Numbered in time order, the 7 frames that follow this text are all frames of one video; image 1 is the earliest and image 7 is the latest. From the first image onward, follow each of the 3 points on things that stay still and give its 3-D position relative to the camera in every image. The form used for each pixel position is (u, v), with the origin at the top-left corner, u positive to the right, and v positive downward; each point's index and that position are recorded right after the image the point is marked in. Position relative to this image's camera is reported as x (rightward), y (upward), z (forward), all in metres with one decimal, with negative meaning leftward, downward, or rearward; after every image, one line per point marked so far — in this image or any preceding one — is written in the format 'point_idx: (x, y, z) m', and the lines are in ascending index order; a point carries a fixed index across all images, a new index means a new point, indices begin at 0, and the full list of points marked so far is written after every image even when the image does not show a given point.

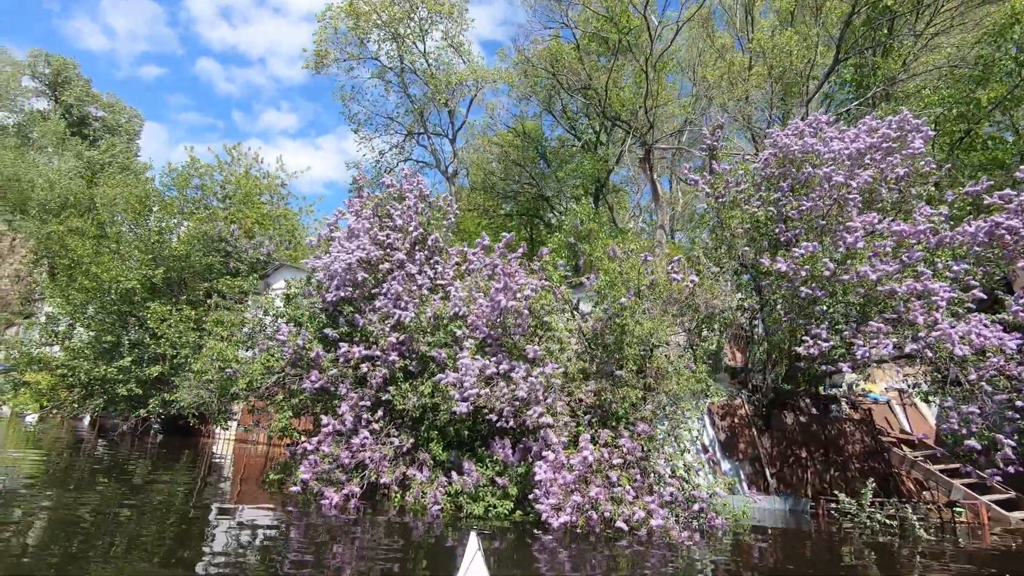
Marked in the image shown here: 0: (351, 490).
0: (-2.8, -3.5, +9.5) m
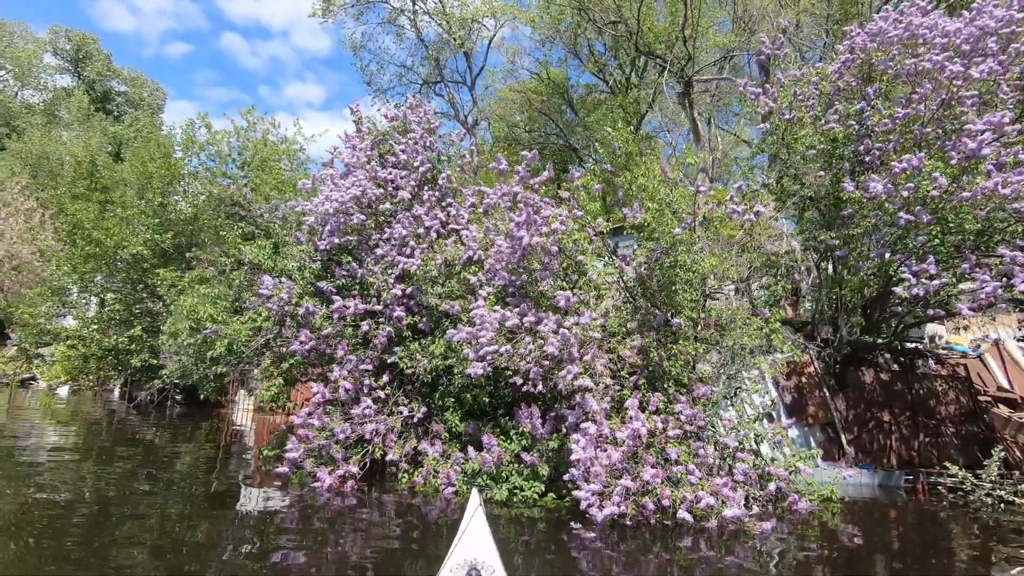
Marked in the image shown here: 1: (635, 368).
0: (-2.4, -2.6, +8.1) m
1: (+1.8, -1.2, +8.2) m
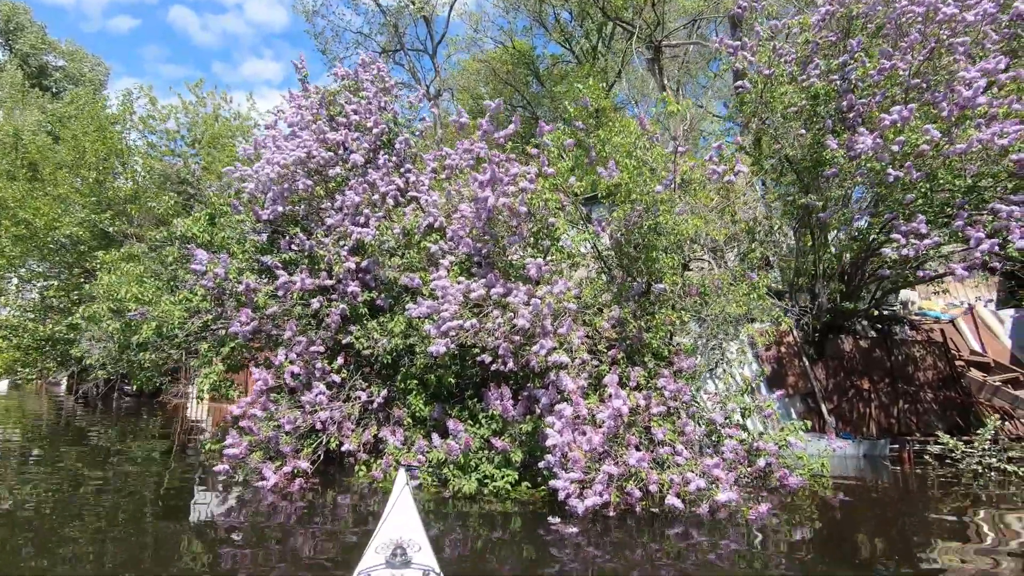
0: (-2.8, -2.3, +7.2) m
1: (+1.4, -0.7, +7.6) m
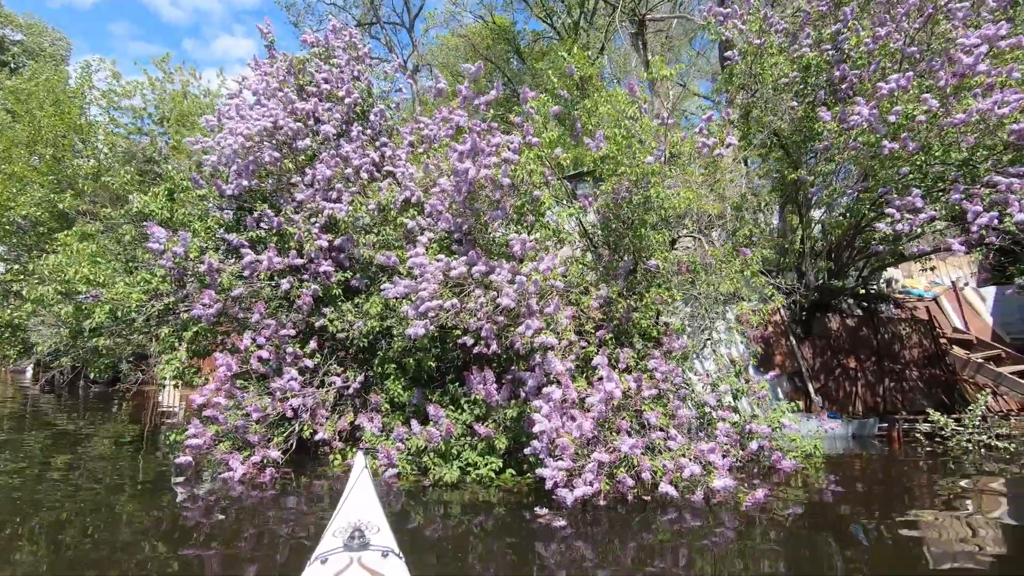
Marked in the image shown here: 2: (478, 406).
0: (-3.0, -2.0, +6.8) m
1: (+1.2, -0.4, +7.2) m
2: (-0.4, -1.4, +6.4) m
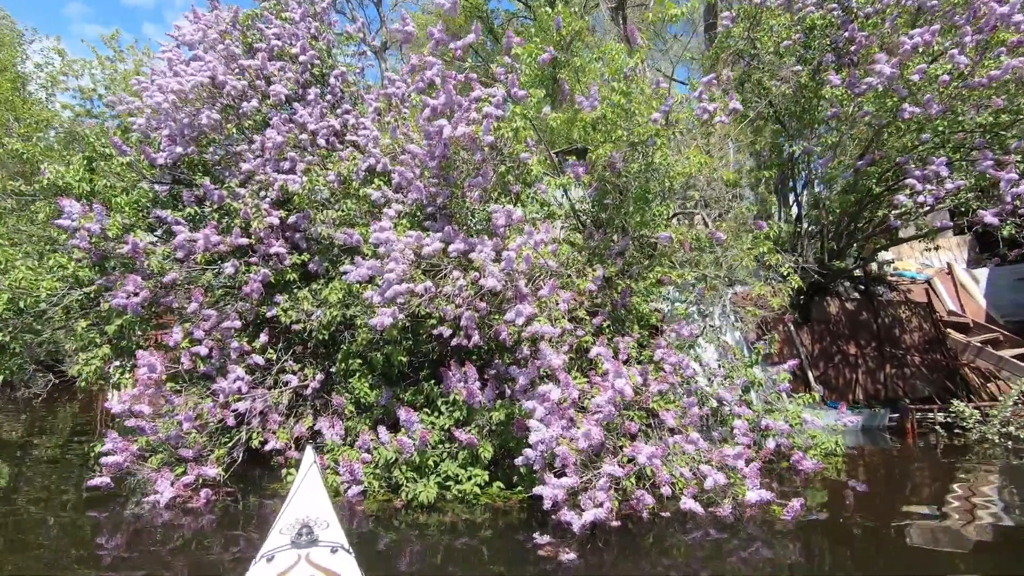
0: (-3.1, -1.8, +5.8) m
1: (+1.0, -0.2, +6.3) m
2: (-0.5, -1.2, +5.4) m
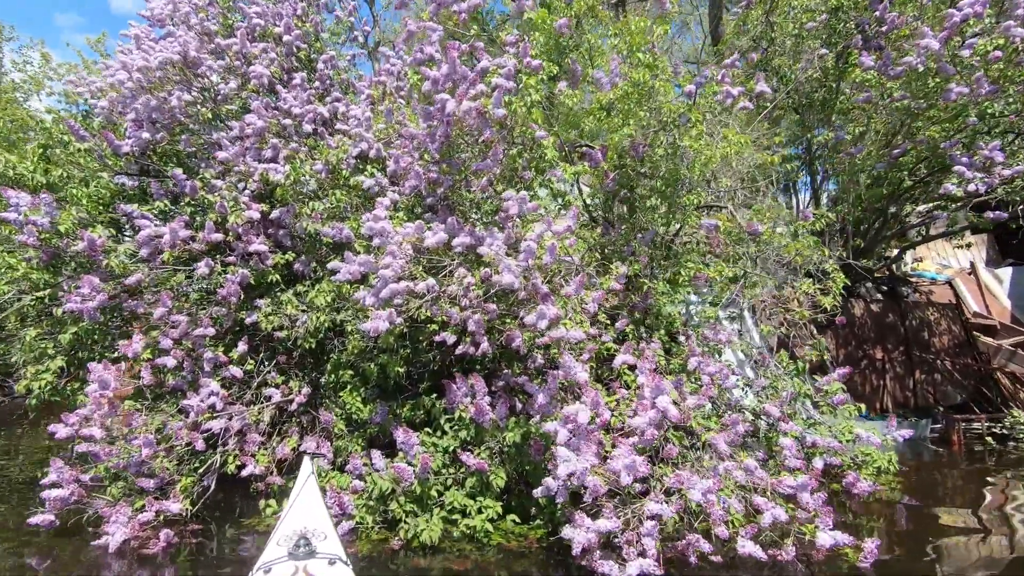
0: (-3.0, -1.9, +5.0) m
1: (+1.1, -0.2, +5.6) m
2: (-0.4, -1.2, +4.7) m
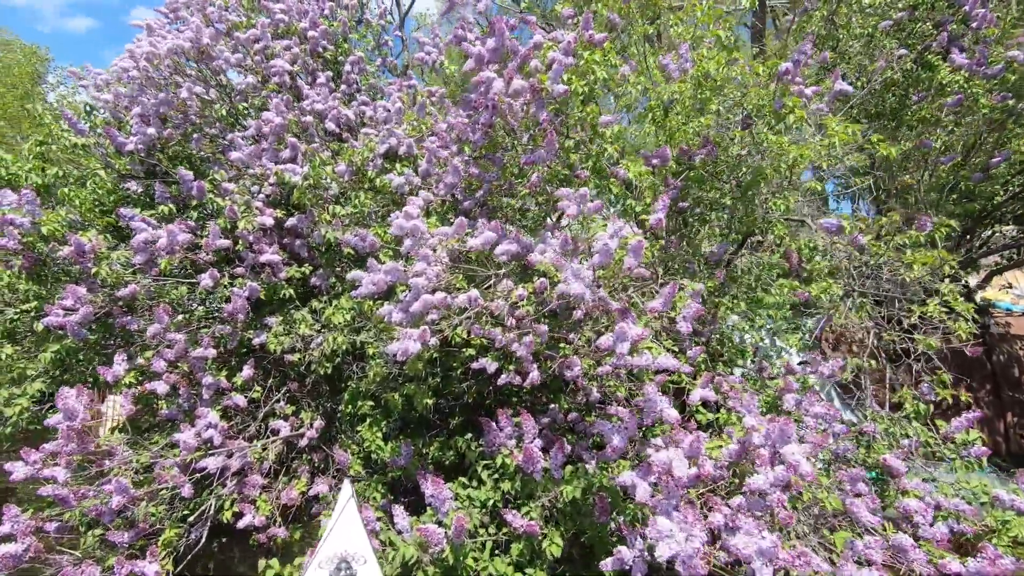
0: (-2.6, -2.0, +4.2) m
1: (+1.5, -0.4, +4.7) m
2: (0.0, -1.3, +3.8) m
